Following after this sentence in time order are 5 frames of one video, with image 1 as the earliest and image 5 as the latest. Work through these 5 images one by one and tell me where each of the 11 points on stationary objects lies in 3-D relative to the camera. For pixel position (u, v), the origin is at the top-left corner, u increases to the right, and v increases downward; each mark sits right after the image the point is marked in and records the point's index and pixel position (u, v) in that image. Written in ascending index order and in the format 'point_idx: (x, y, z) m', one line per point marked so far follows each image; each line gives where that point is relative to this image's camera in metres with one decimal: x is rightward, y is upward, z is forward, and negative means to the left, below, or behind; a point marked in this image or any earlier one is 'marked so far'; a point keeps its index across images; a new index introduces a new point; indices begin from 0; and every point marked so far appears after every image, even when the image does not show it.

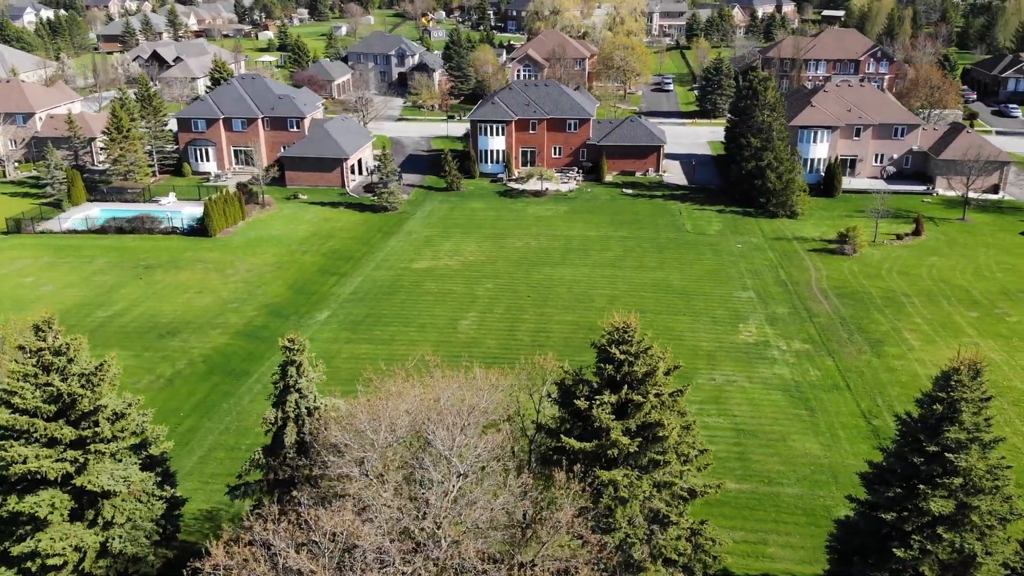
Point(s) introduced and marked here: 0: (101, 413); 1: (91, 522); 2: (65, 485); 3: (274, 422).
0: (-7.8, -2.4, +18.1) m
1: (-8.0, -4.4, +17.9) m
2: (-8.5, -3.7, +17.9) m
3: (-4.3, -2.5, +17.6) m
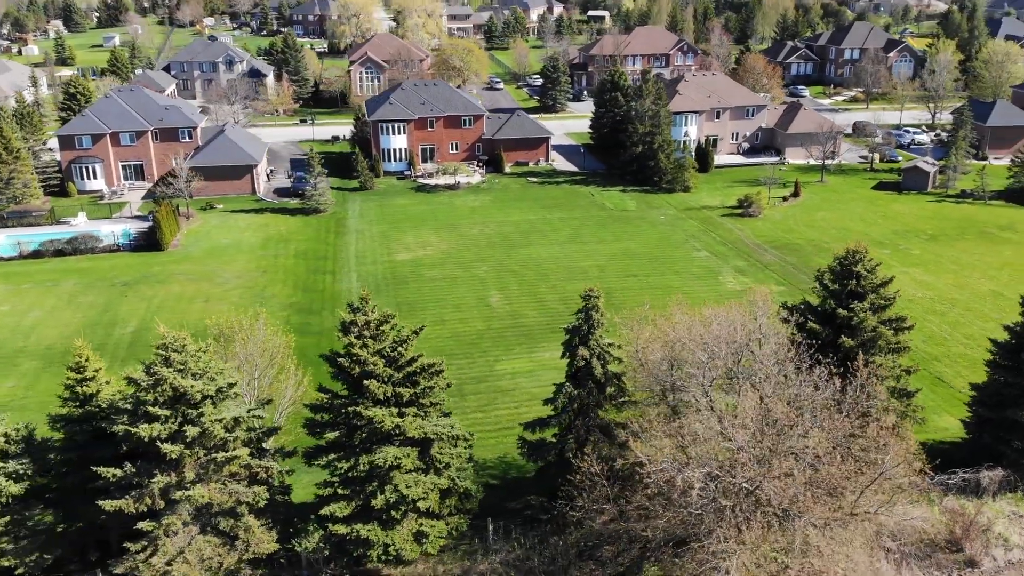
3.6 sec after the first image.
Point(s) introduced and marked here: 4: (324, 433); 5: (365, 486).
0: (-1.9, -1.9, +20.4) m
1: (-1.8, -3.9, +20.2) m
2: (-2.4, -3.3, +20.1) m
3: (+1.6, -1.6, +20.8) m
4: (-4.0, -3.1, +19.9) m
5: (-3.1, -4.1, +19.6) m
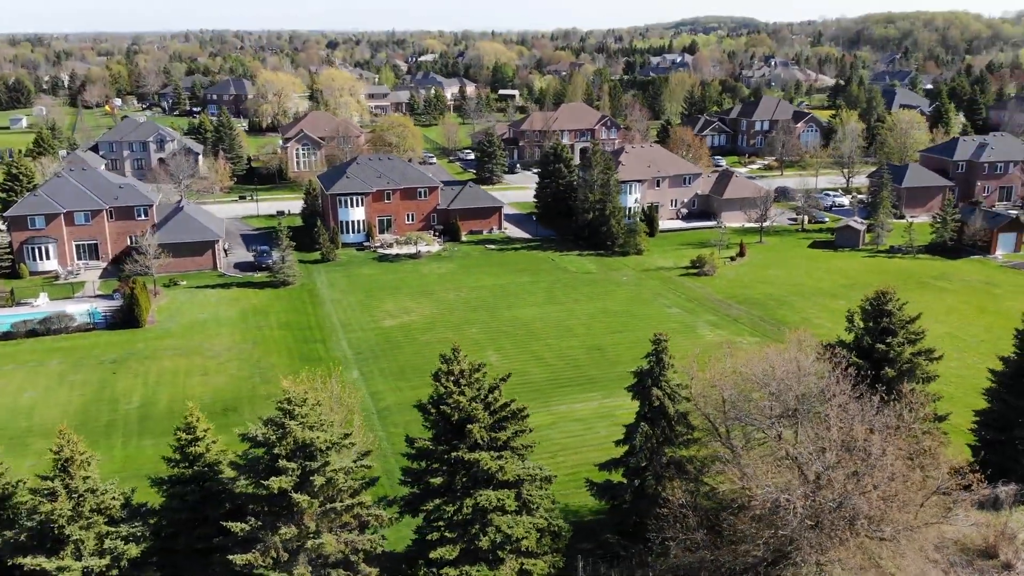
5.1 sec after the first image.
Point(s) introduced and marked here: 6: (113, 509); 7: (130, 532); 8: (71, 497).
0: (0.0, -3.1, +21.7) m
1: (+0.2, -5.0, +21.3) m
2: (-0.3, -4.4, +21.2) m
3: (+3.5, -2.7, +22.5) m
4: (-1.9, -4.3, +20.8) m
5: (-0.9, -5.3, +20.6) m
6: (-8.3, -4.6, +19.4) m
7: (-7.9, -5.0, +19.2) m
8: (-8.8, -4.2, +18.7) m
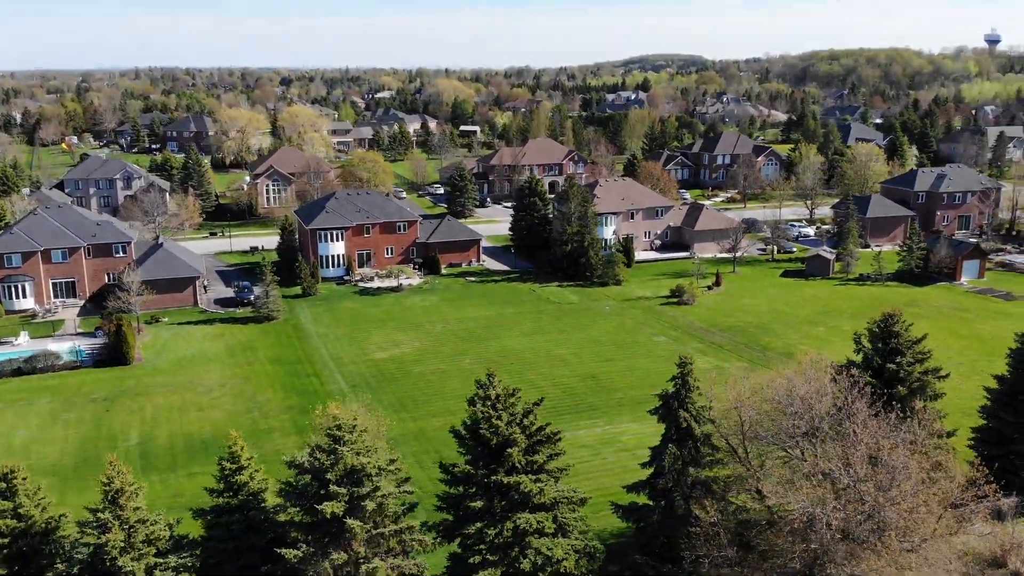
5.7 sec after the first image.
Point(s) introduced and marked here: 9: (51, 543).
0: (+0.9, -3.7, +22.2) m
1: (+1.1, -5.7, +21.8) m
2: (+0.6, -5.0, +21.6) m
3: (+4.2, -3.3, +23.2) m
4: (-1.0, -4.9, +21.2) m
5: (0.0, -5.9, +21.0) m
6: (-7.3, -5.2, +19.4) m
7: (-6.9, -5.7, +19.3) m
8: (-7.8, -4.8, +18.8) m
9: (-9.6, -5.3, +19.5) m
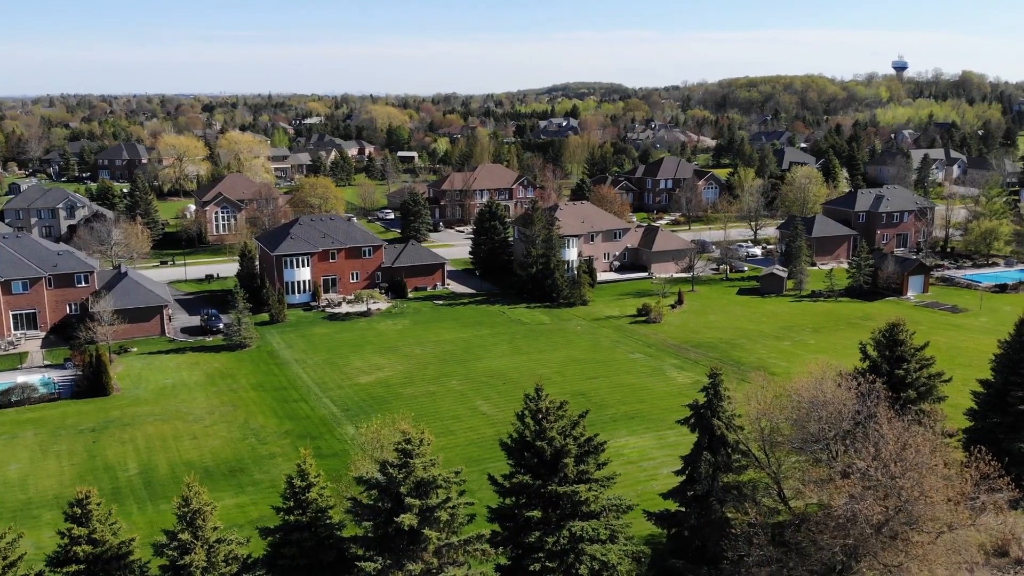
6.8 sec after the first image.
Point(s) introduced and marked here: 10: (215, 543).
0: (+2.1, -4.1, +23.2) m
1: (+2.4, -6.1, +22.7) m
2: (+1.8, -5.4, +22.6) m
3: (+5.3, -3.7, +24.5) m
4: (+0.3, -5.3, +22.0) m
5: (+1.3, -6.3, +21.8) m
6: (-5.8, -5.7, +19.7) m
7: (-5.4, -6.1, +19.6) m
8: (-6.3, -5.3, +19.0) m
9: (-8.1, -5.8, +19.6) m
10: (-6.1, -5.3, +19.3) m
